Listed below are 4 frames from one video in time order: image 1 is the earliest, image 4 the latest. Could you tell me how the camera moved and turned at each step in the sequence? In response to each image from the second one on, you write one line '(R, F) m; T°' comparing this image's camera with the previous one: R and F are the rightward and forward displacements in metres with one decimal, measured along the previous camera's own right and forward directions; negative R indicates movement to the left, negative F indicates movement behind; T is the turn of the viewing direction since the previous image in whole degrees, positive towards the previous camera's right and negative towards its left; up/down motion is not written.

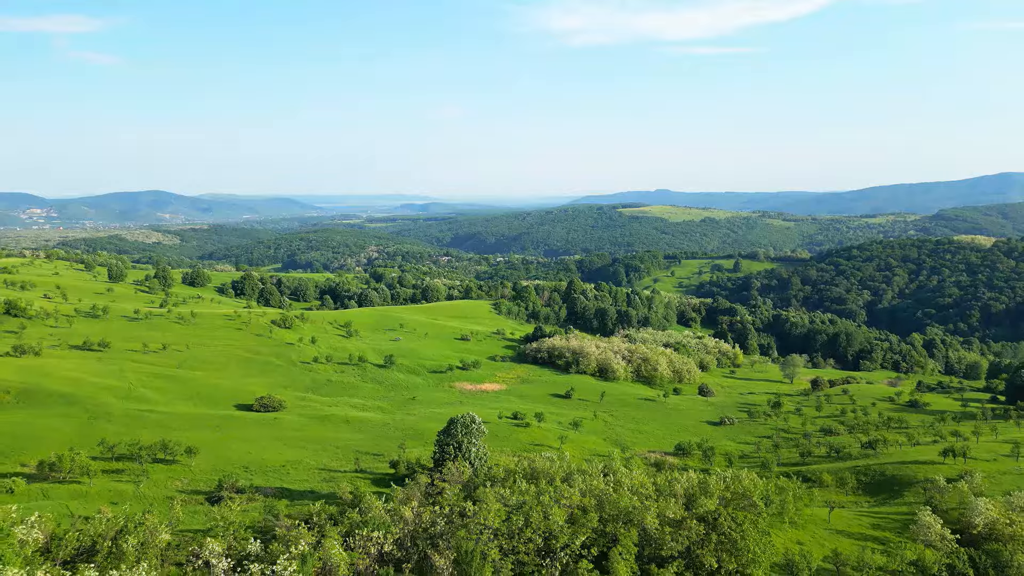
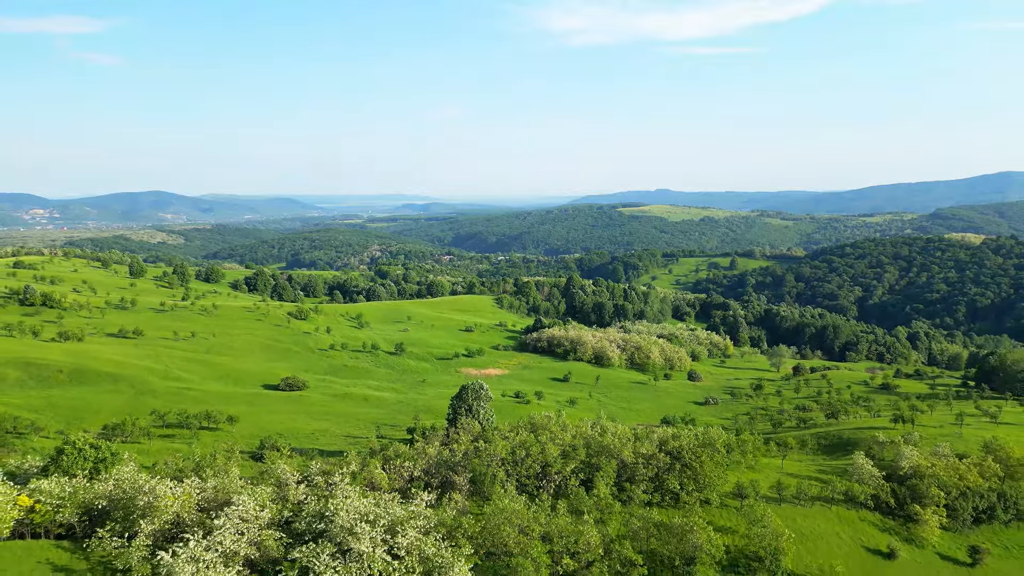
(-0.2, -6.4) m; 0°
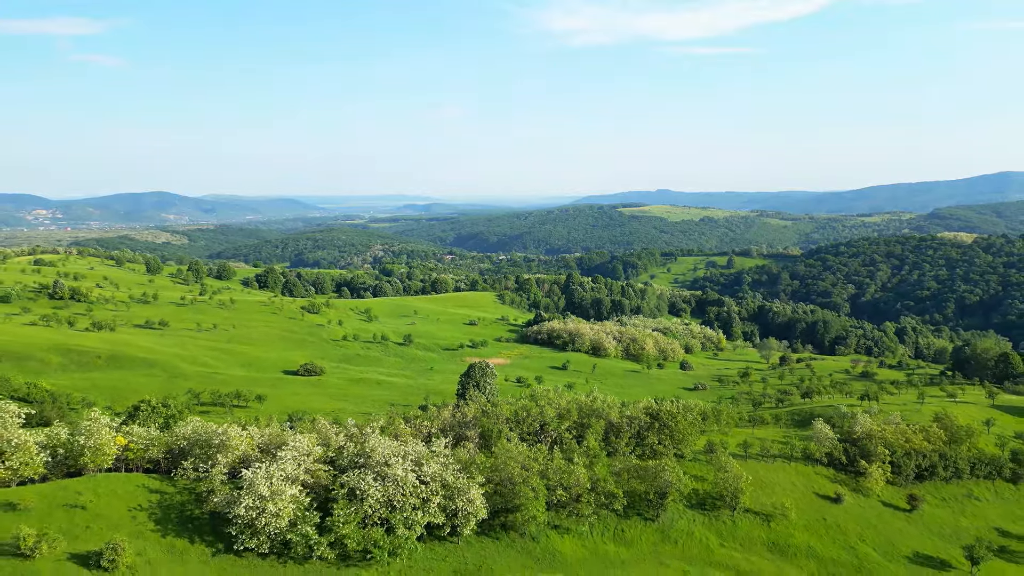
(-0.1, -5.5) m; 0°
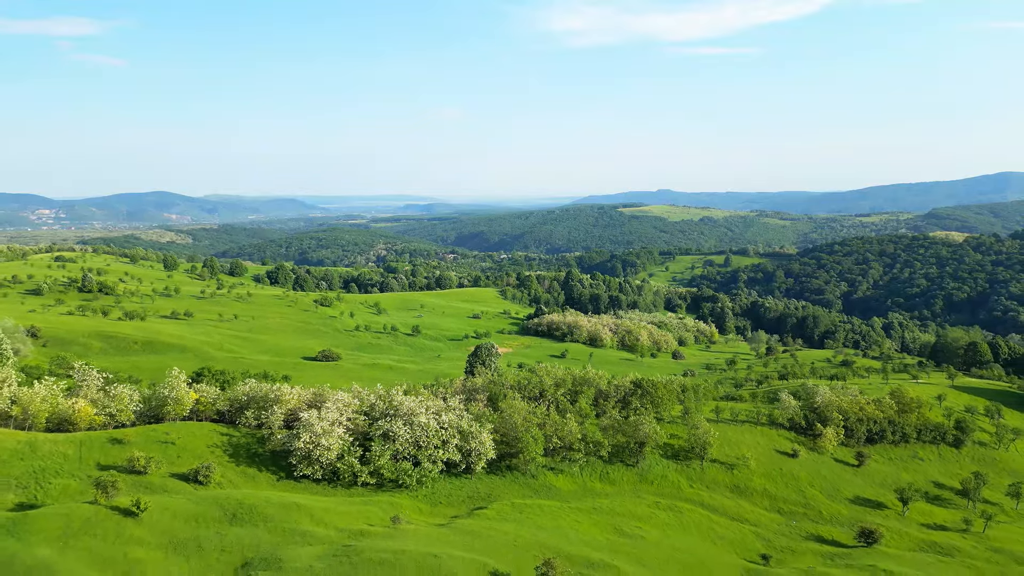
(-0.2, -6.1) m; 0°
